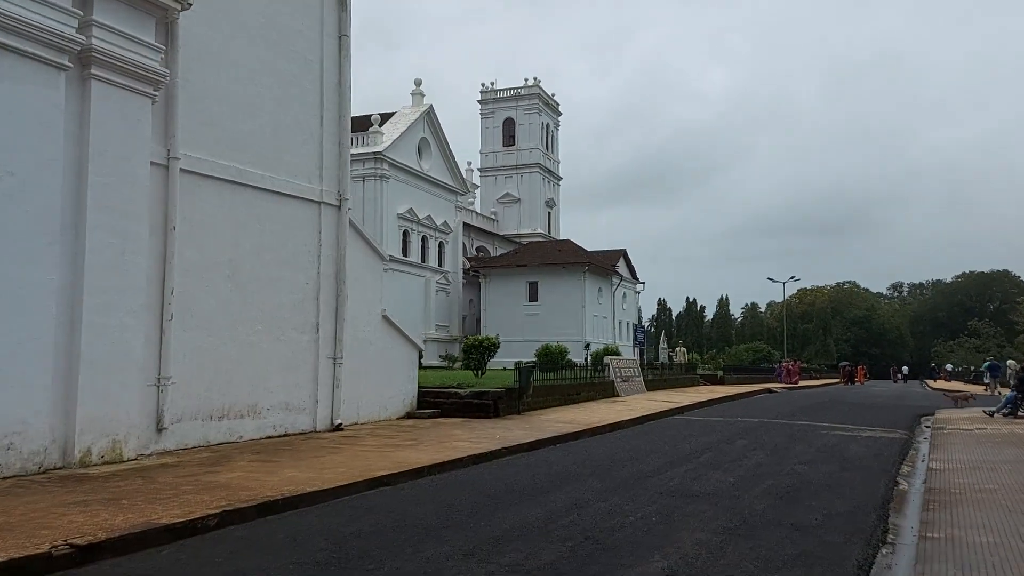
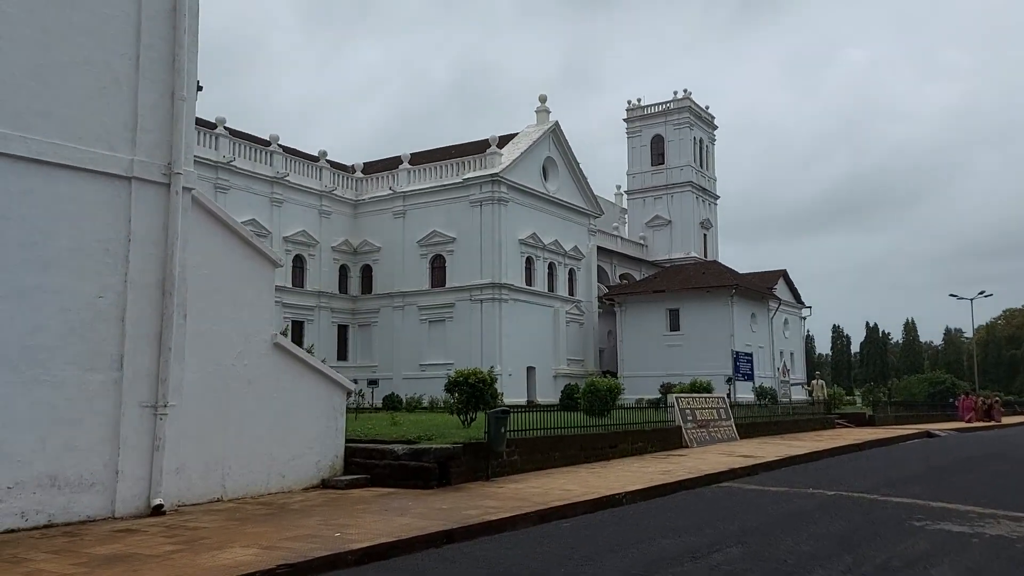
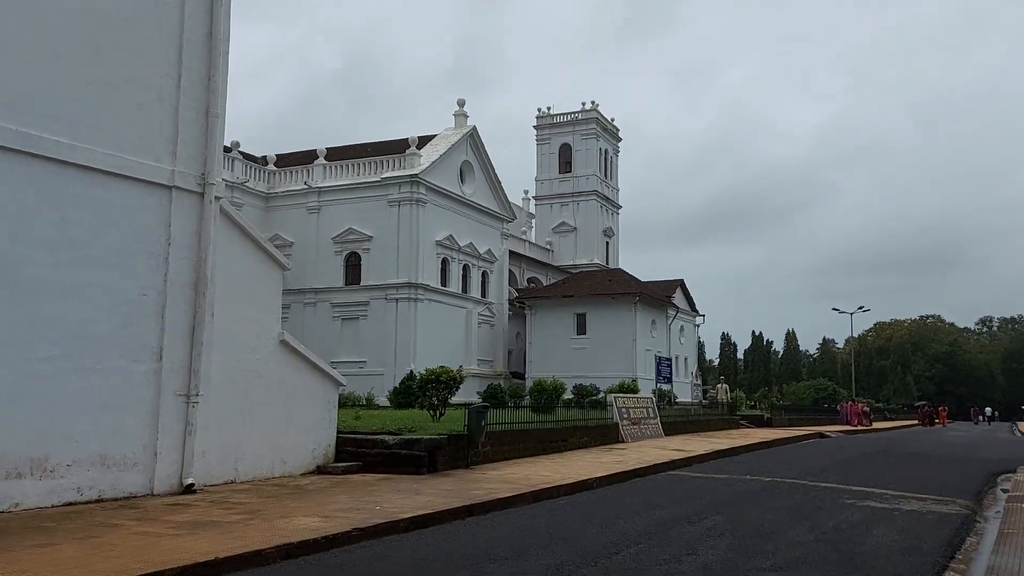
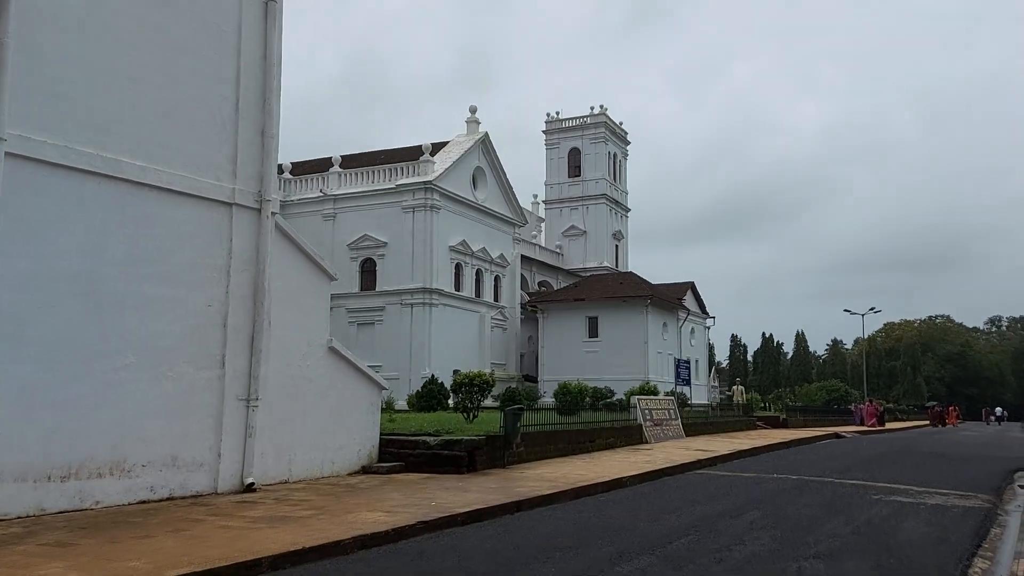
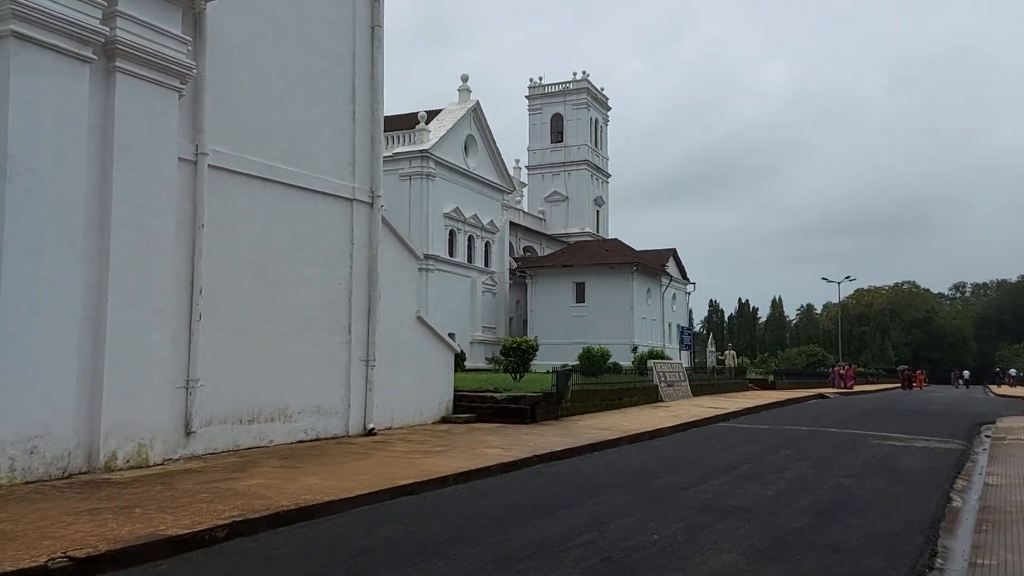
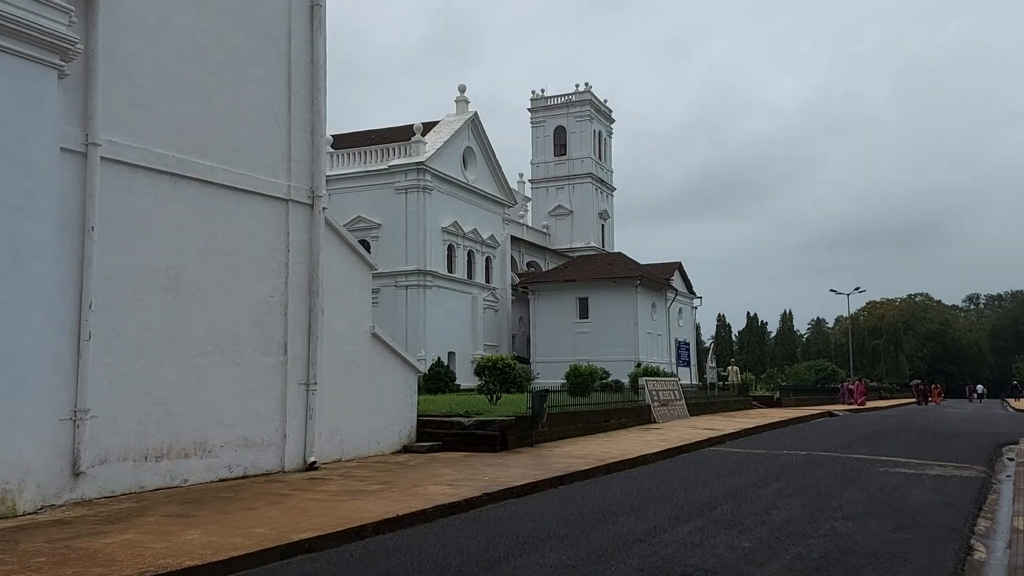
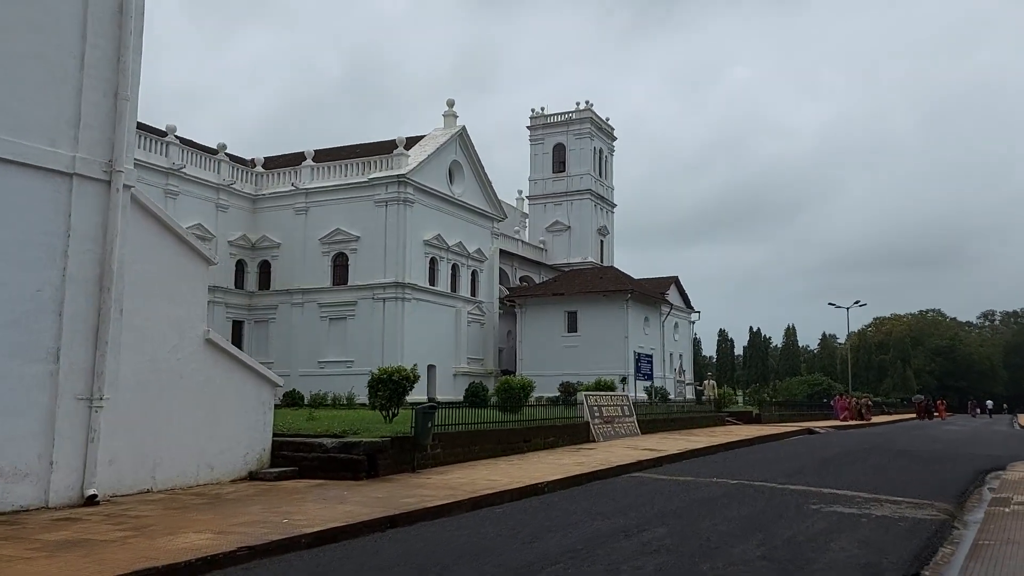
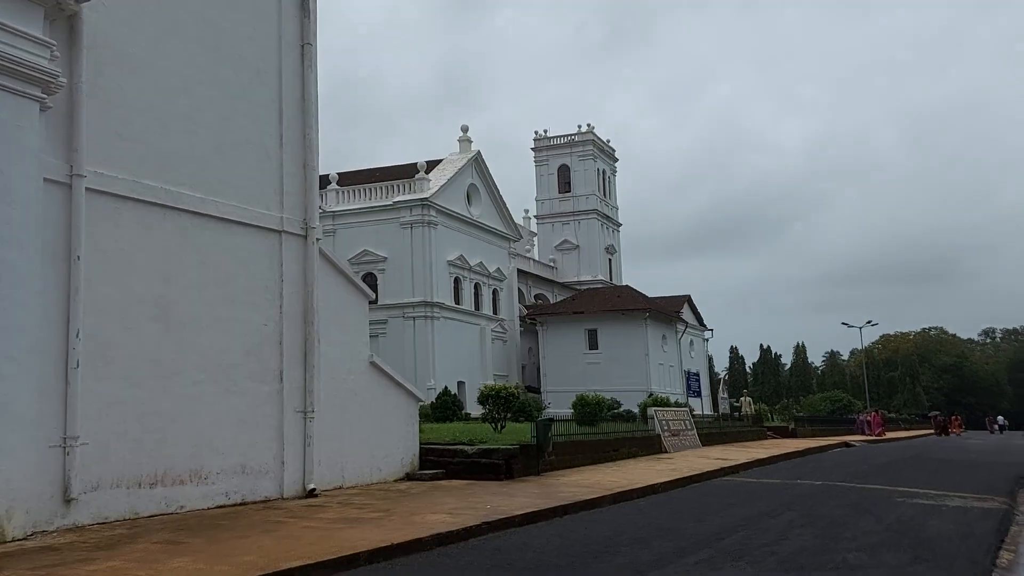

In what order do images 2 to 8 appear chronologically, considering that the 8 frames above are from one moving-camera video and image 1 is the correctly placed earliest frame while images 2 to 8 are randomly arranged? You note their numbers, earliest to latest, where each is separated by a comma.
5, 6, 8, 4, 3, 7, 2
